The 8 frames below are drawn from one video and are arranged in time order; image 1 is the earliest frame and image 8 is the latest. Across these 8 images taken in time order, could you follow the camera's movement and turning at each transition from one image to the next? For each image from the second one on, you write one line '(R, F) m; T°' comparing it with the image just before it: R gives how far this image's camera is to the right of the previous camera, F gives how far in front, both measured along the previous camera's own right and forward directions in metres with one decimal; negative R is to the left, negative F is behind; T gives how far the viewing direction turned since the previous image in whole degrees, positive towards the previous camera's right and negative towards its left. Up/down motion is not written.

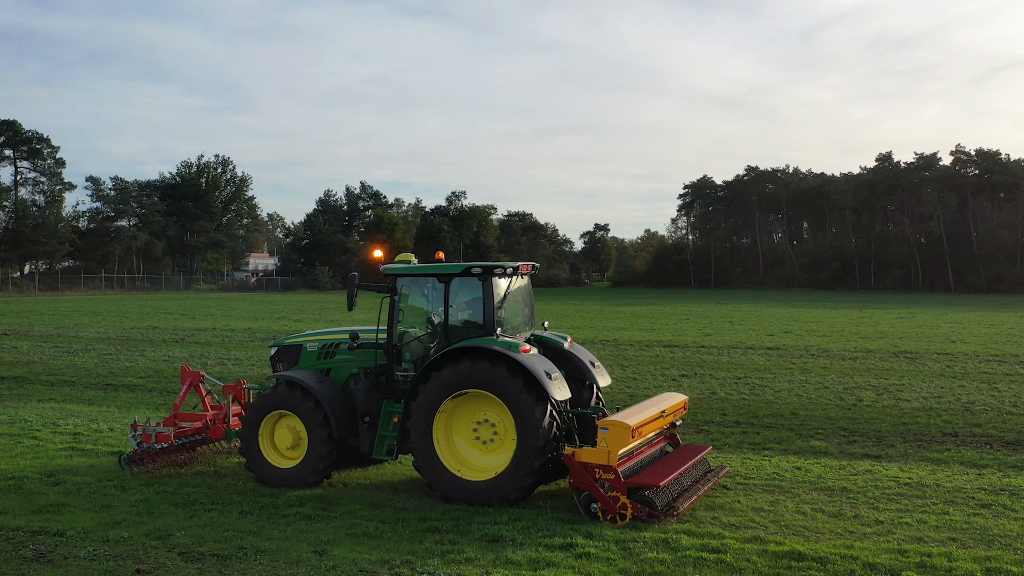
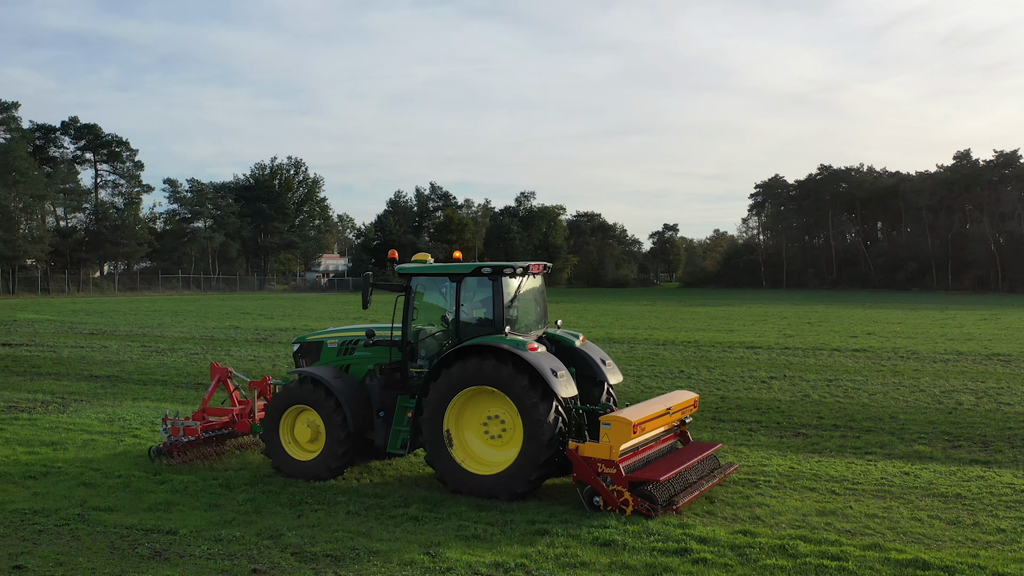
(-0.2, +0.1) m; -3°
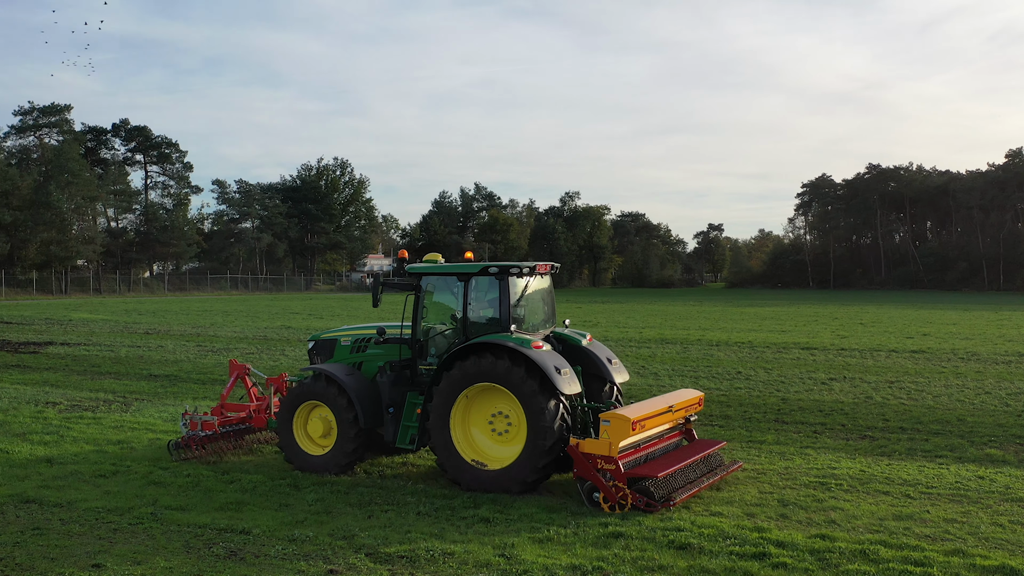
(-0.1, 0.0) m; -2°
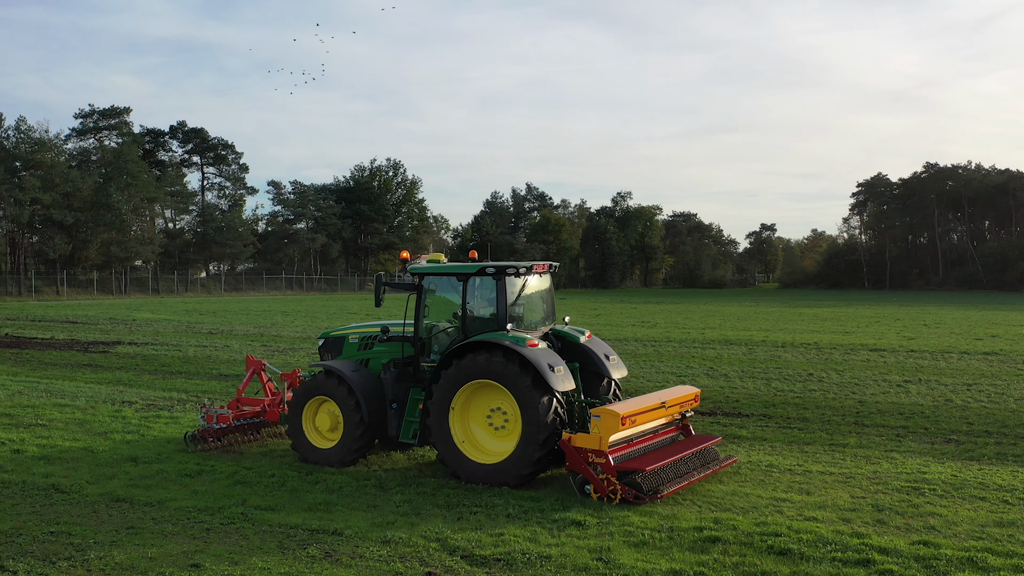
(-0.2, +0.1) m; -2°
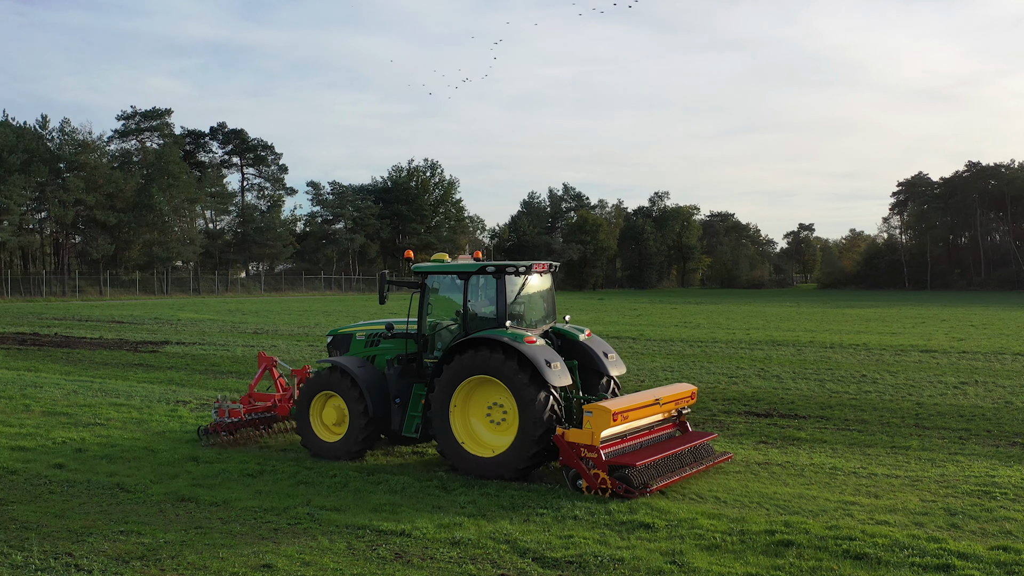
(-0.2, 0.0) m; -2°
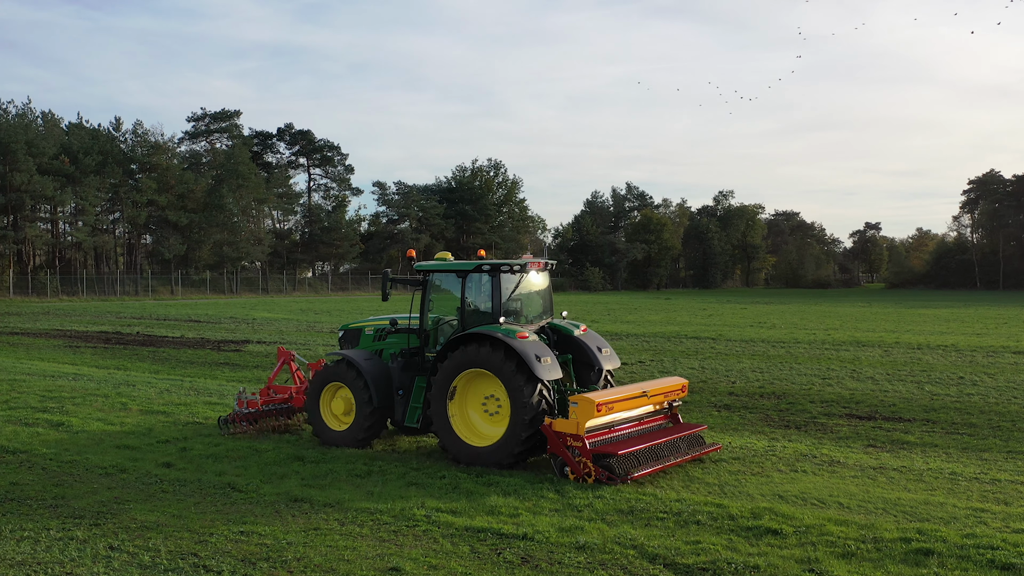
(-0.3, +0.1) m; -3°
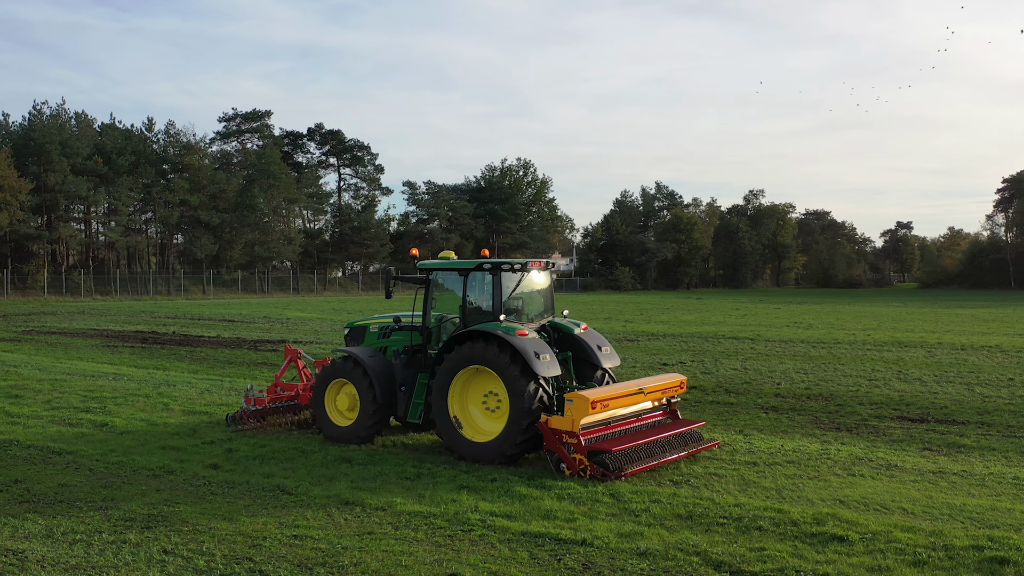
(-0.1, +0.1) m; -1°
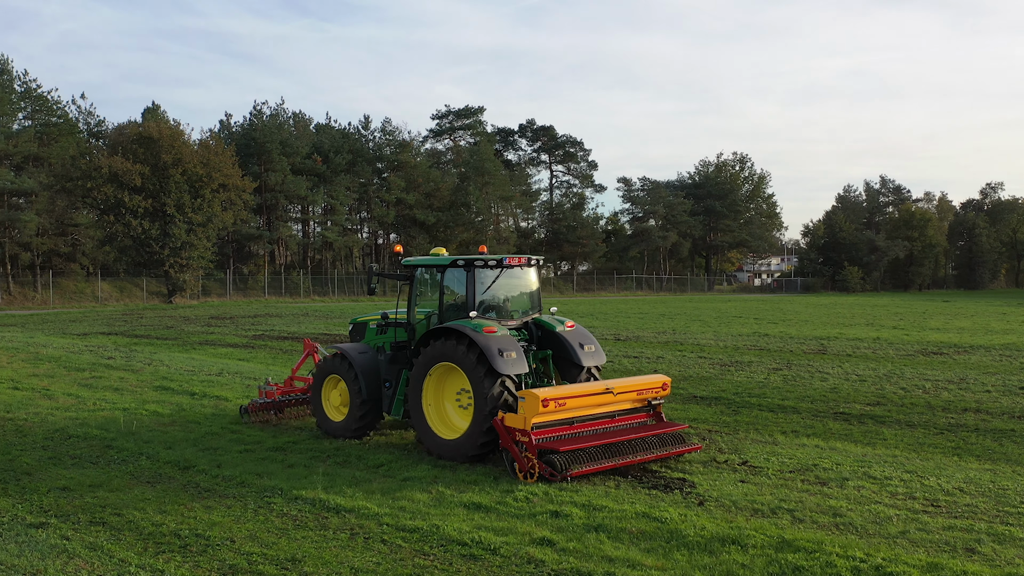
(-1.1, +2.0) m; -9°
